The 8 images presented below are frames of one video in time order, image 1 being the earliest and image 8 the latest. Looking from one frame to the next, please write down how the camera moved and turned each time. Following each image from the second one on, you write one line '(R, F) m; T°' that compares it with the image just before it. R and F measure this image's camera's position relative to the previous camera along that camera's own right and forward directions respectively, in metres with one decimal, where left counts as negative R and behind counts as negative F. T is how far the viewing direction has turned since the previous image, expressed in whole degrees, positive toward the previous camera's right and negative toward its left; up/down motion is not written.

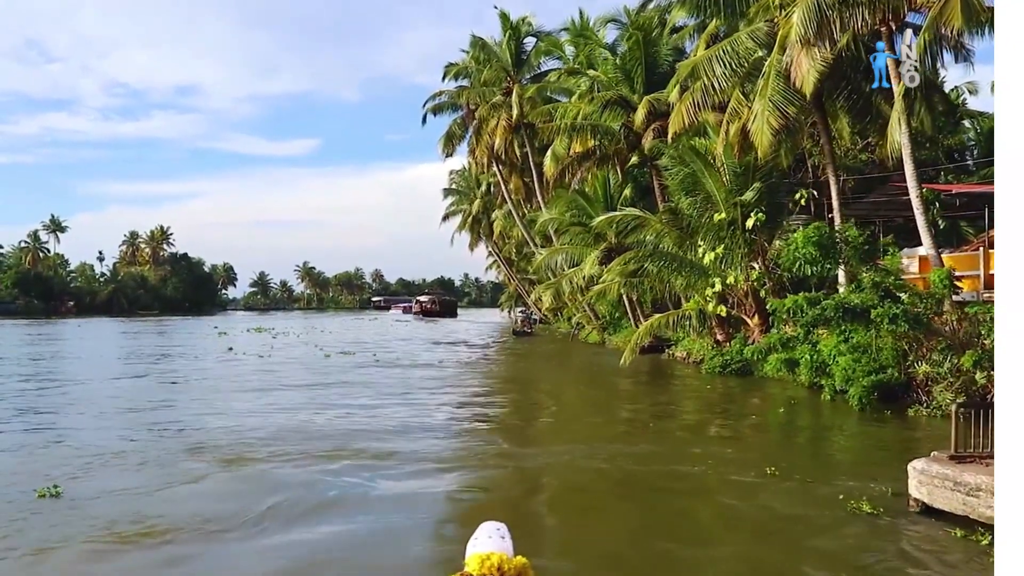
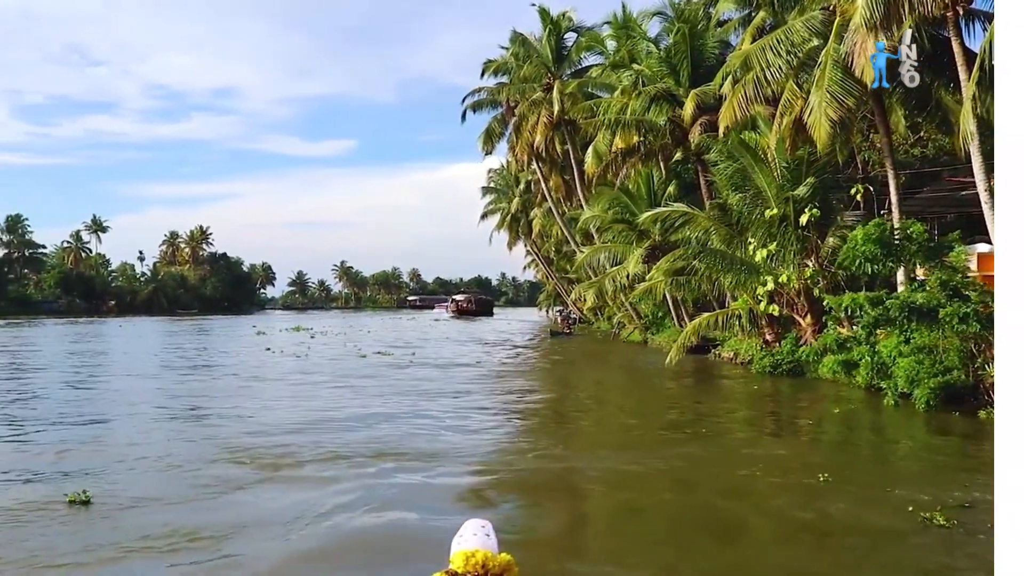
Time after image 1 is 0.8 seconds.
(-0.1, +0.3) m; -2°
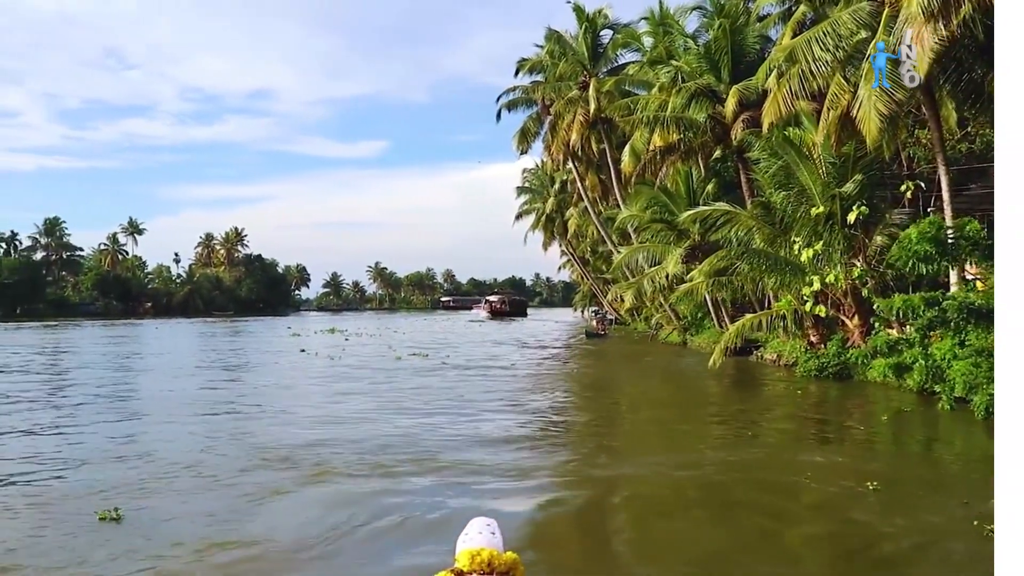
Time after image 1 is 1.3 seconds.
(0.0, +0.2) m; -2°
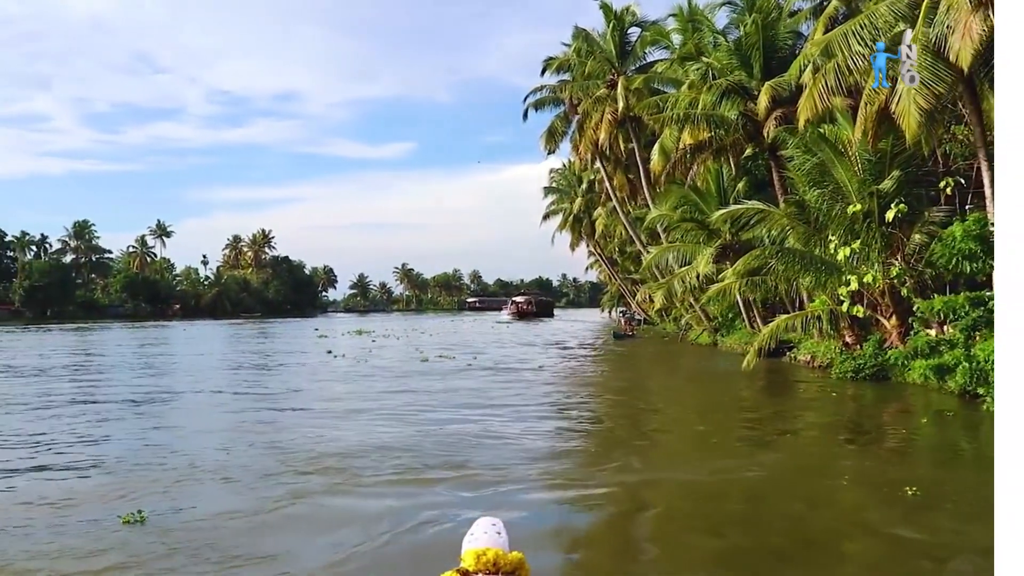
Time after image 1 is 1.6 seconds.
(0.0, +0.2) m; -1°
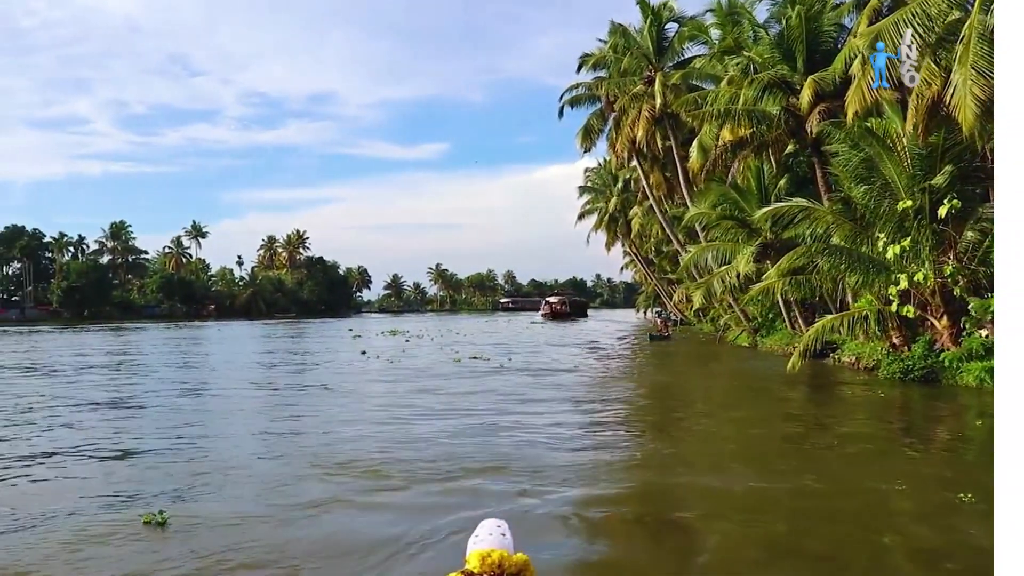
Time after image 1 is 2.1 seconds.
(0.0, +0.2) m; -2°
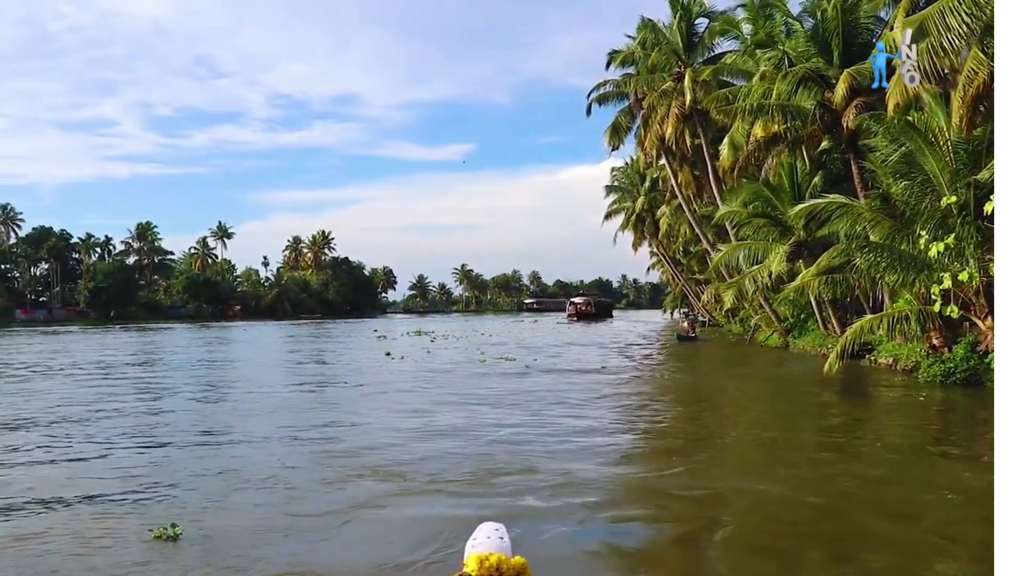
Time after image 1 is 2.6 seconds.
(0.0, +0.2) m; -1°
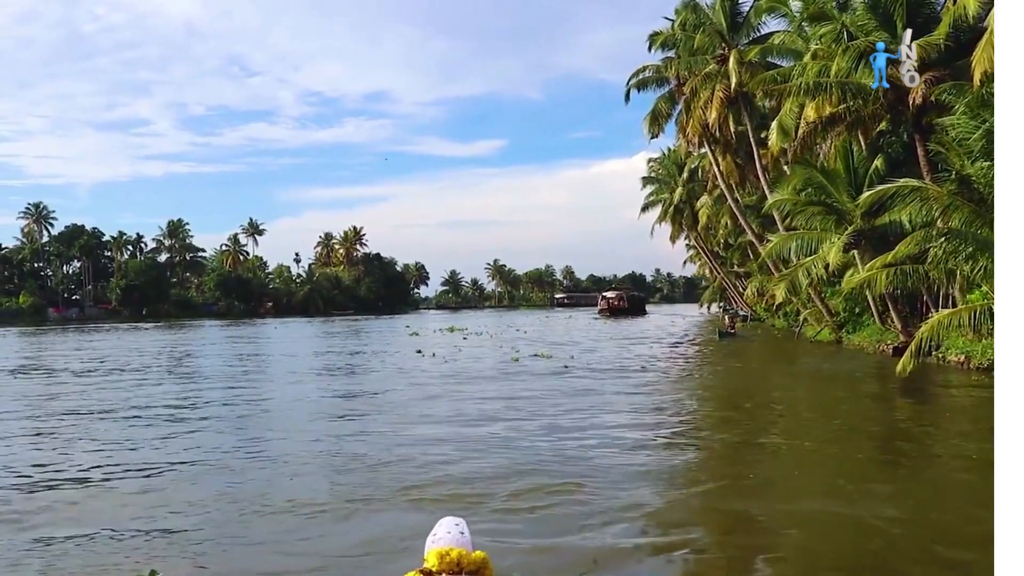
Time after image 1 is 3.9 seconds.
(-0.1, +0.8) m; -2°
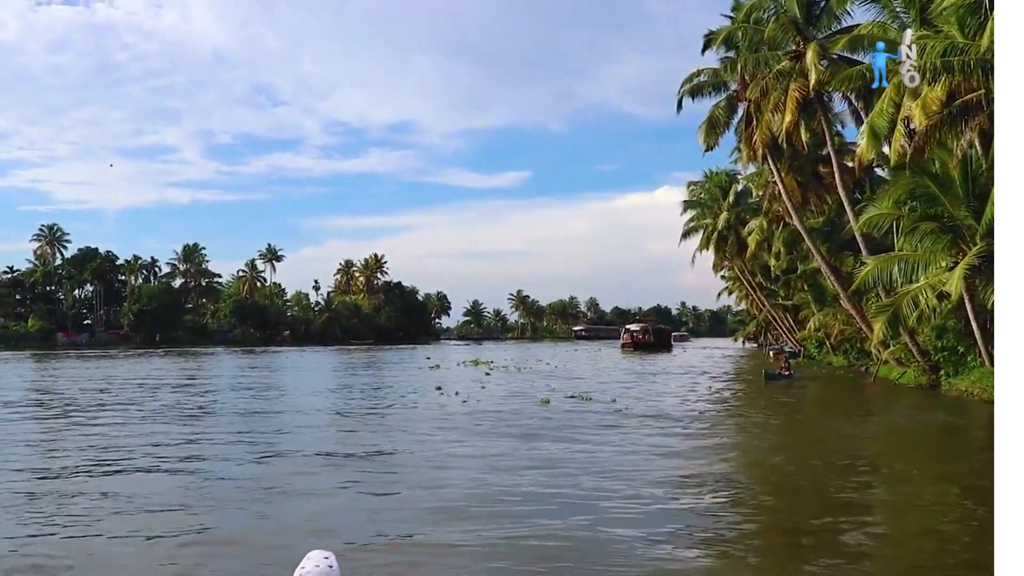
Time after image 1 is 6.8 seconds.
(-0.2, +2.2) m; -1°
